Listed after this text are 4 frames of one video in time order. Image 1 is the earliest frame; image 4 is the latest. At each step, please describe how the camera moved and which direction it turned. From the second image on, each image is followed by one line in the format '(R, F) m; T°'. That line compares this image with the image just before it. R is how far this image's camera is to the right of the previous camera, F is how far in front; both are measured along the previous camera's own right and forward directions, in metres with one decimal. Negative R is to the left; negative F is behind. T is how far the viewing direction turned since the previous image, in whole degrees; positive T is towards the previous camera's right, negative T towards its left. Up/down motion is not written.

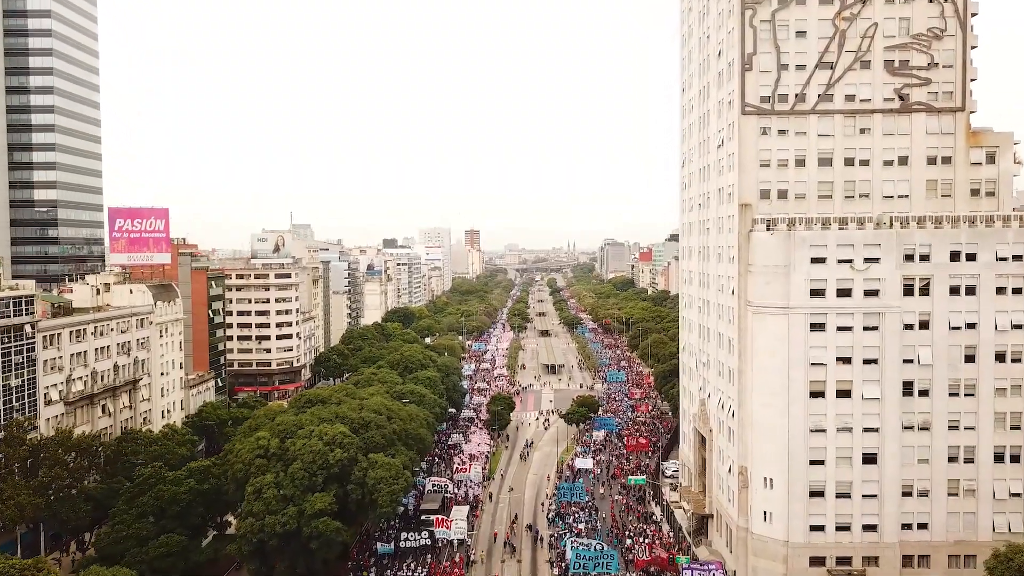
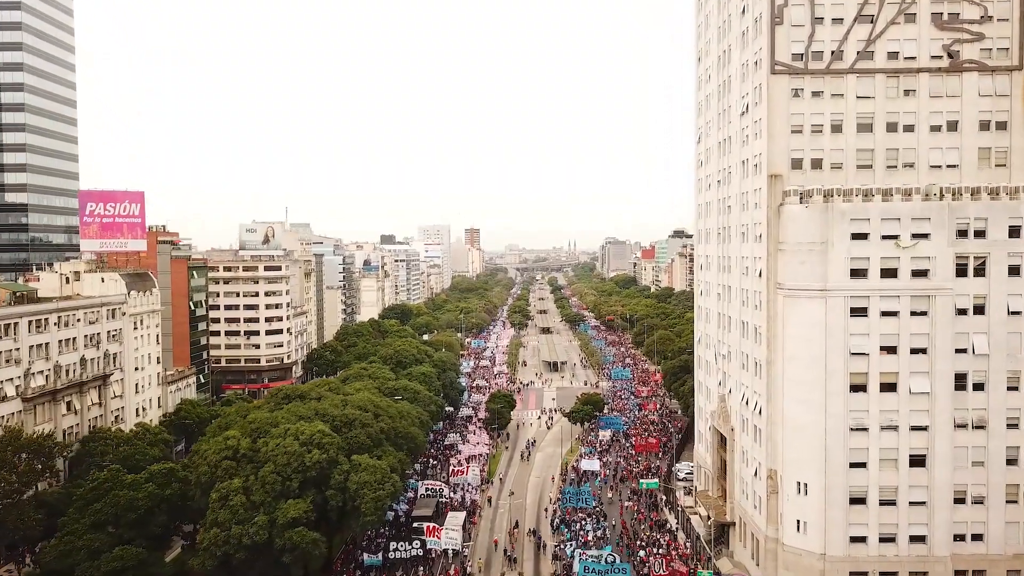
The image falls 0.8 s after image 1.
(0.0, +6.0) m; 0°
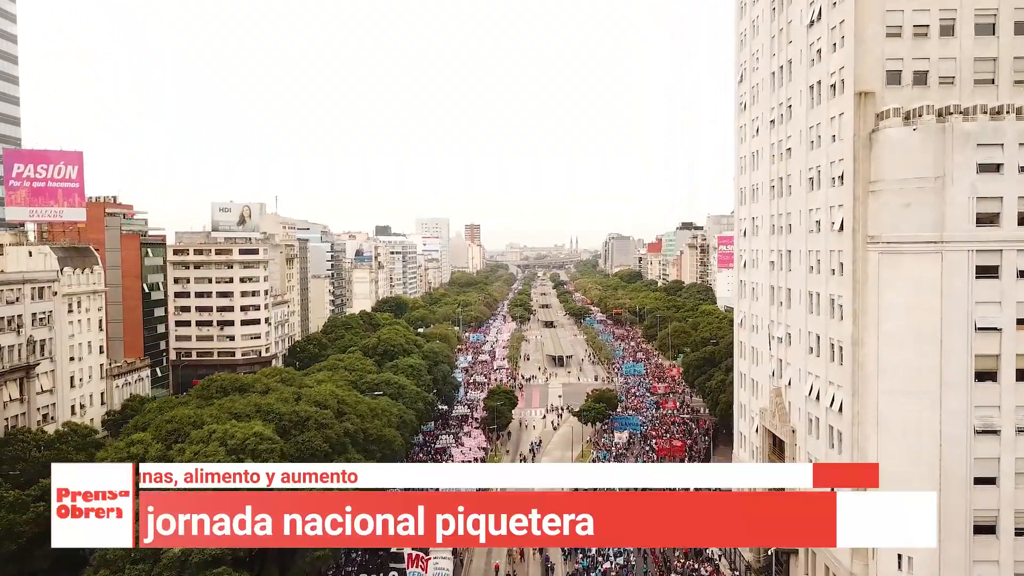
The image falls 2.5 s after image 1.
(-0.1, +12.1) m; 0°
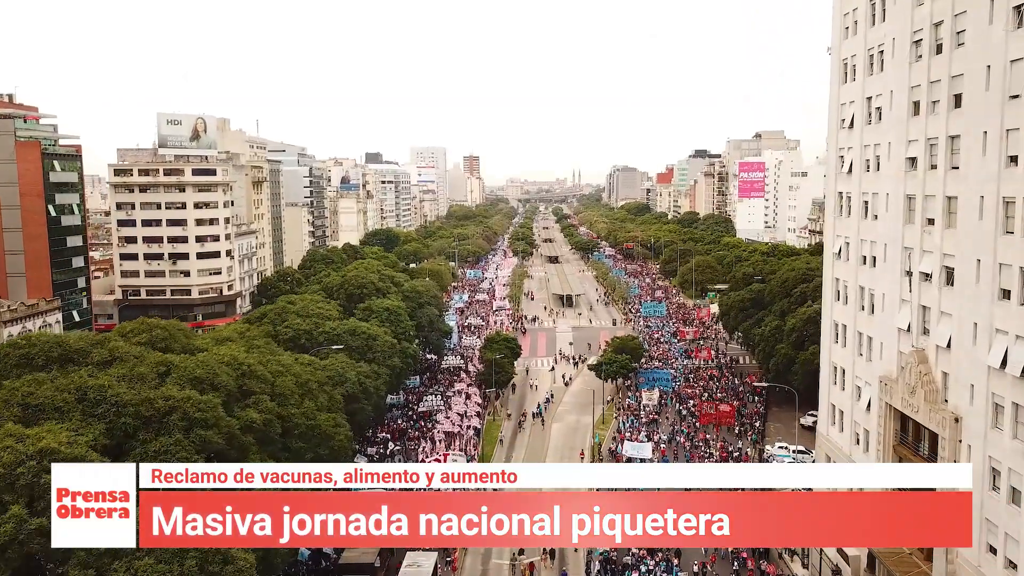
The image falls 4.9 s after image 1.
(-0.2, +16.6) m; 0°
